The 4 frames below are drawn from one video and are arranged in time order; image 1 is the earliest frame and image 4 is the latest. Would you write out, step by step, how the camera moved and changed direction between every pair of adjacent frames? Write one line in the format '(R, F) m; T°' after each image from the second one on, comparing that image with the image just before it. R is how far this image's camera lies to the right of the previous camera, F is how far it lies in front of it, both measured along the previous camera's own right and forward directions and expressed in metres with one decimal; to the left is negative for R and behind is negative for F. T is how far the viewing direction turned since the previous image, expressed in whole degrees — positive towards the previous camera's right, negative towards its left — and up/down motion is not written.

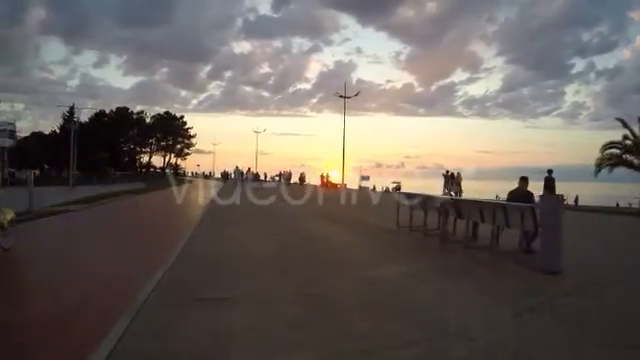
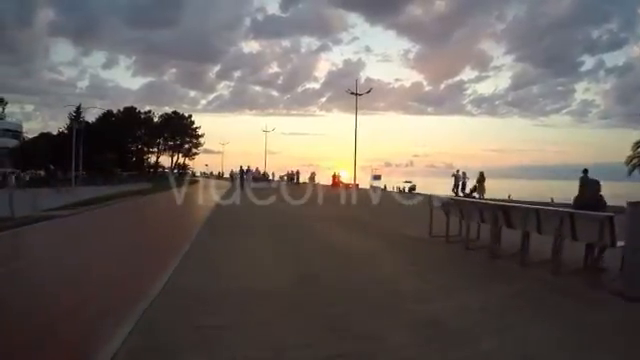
(-0.1, +0.9) m; -1°
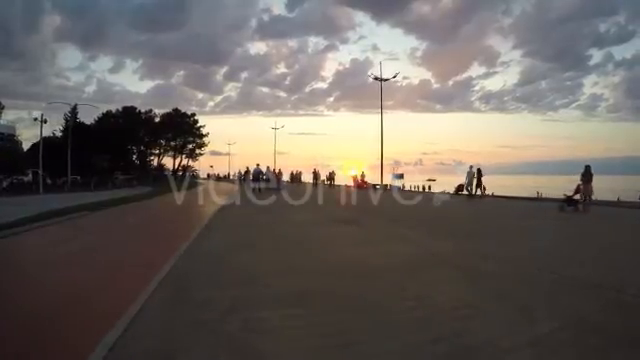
(+0.3, +0.2) m; -1°
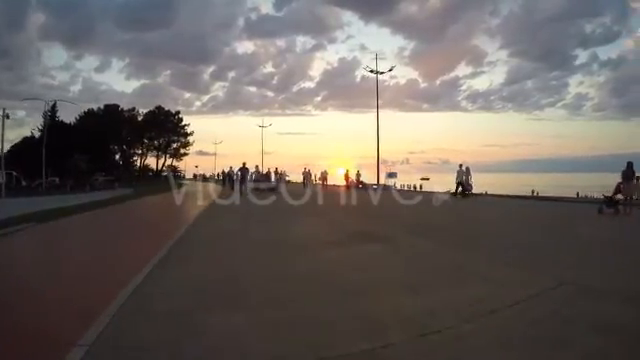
(-0.3, +0.8) m; +1°
